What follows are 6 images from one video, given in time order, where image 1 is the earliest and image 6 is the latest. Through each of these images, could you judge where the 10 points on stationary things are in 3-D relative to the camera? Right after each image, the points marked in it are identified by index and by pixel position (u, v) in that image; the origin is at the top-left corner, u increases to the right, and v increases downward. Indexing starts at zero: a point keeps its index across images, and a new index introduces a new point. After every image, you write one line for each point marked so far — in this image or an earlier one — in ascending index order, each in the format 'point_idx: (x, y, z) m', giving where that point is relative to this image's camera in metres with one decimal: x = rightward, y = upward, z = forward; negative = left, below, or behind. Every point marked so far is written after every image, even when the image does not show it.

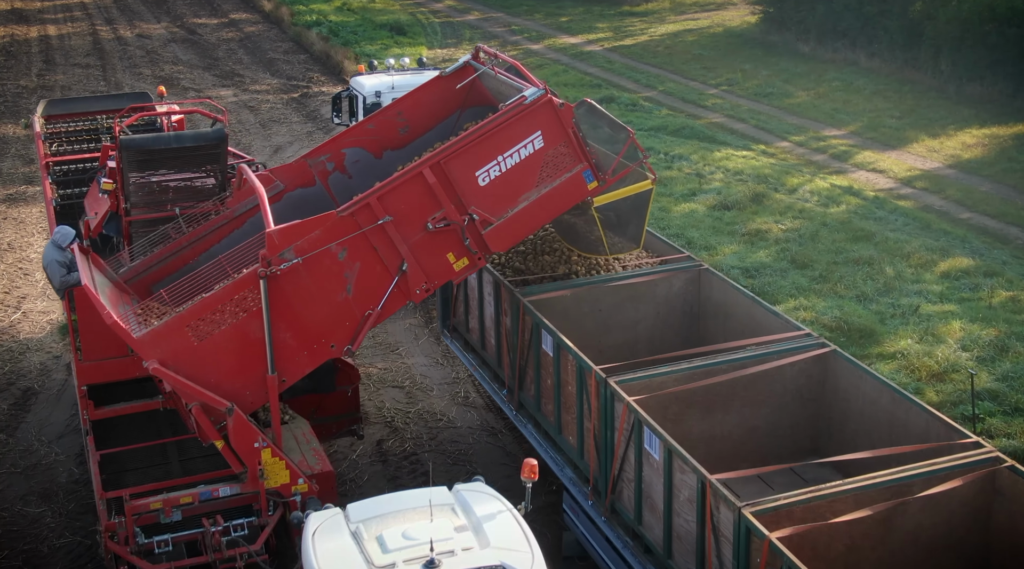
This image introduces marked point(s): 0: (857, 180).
0: (+5.9, +1.8, +18.7) m
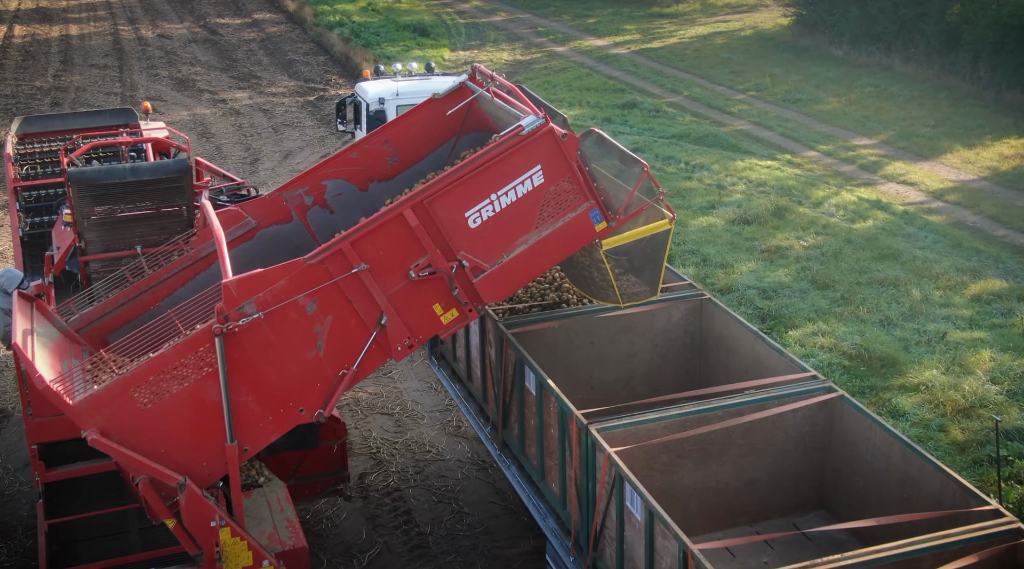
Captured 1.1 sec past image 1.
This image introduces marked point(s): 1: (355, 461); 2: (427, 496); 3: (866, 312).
0: (+6.1, +1.5, +17.8) m
1: (-1.5, -1.7, +10.3) m
2: (-0.8, -1.9, +9.8) m
3: (+4.2, -0.3, +13.1) m
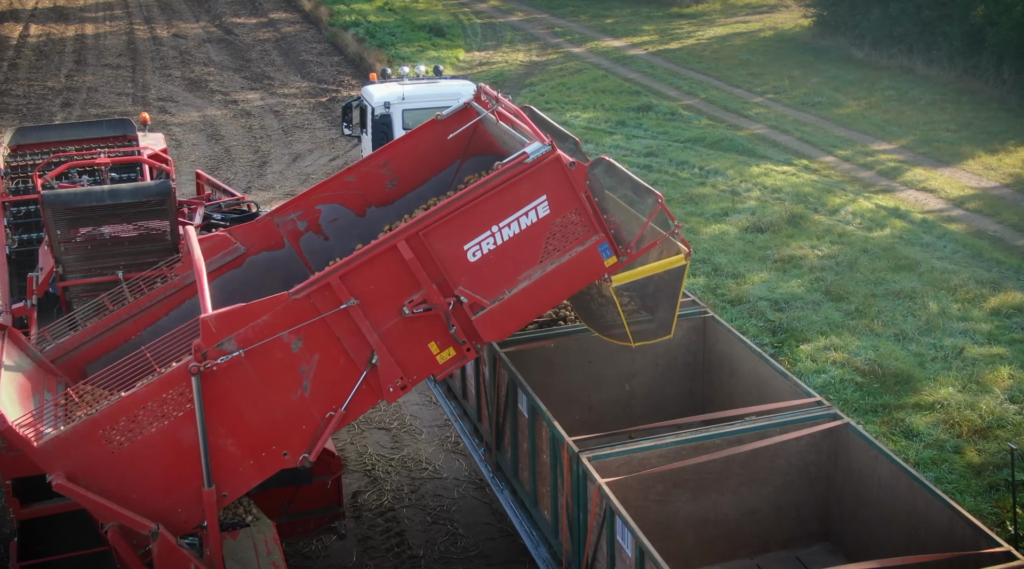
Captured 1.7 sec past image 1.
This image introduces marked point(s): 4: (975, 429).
0: (+6.2, +1.3, +17.4) m
1: (-1.5, -1.8, +10.0) m
2: (-0.8, -2.0, +9.5) m
3: (+4.3, -0.5, +12.7) m
4: (+4.5, -1.4, +10.6) m
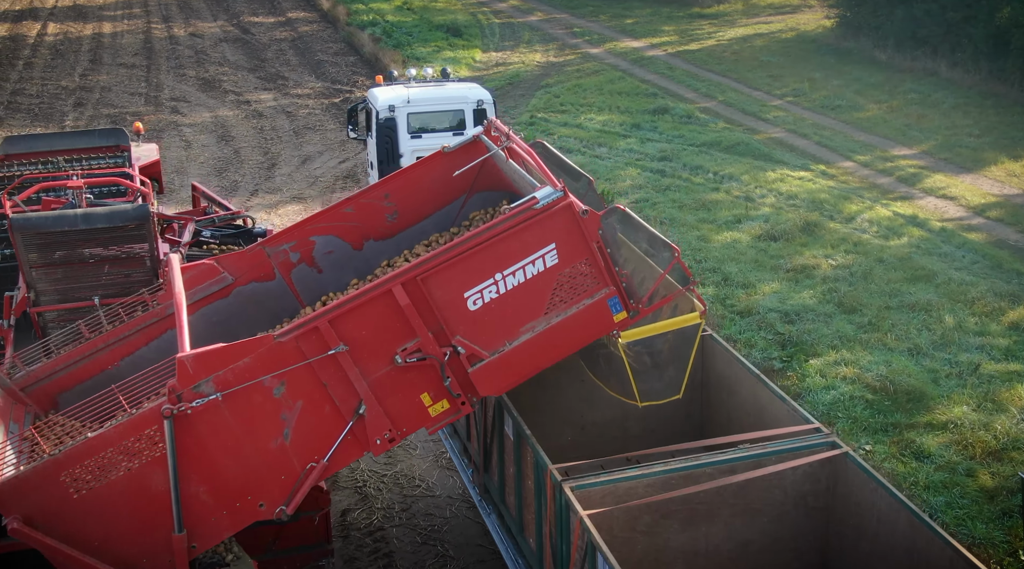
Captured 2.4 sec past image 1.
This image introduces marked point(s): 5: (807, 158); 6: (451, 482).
0: (+6.4, +1.2, +17.0) m
1: (-1.5, -1.9, +9.8) m
2: (-0.9, -2.1, +9.2) m
3: (+4.3, -0.6, +12.3) m
4: (+4.4, -1.5, +10.2) m
5: (+5.3, +2.3, +19.7) m
6: (-0.6, -1.8, +10.0) m
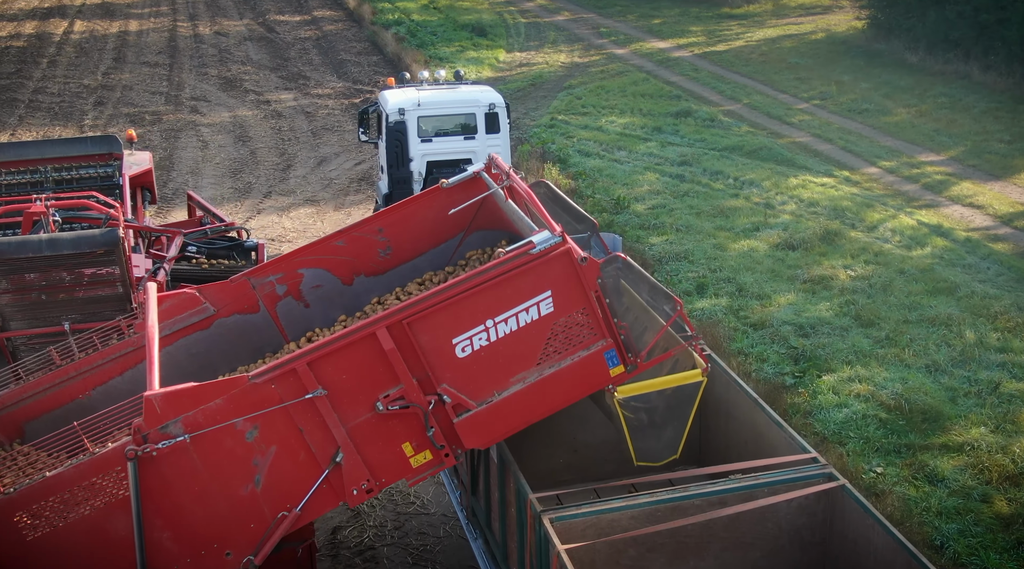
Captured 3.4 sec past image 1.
0: (+6.6, +1.0, +16.5) m
1: (-1.6, -2.0, +9.6) m
2: (-0.9, -2.2, +9.0) m
3: (+4.3, -0.8, +11.9) m
4: (+4.4, -1.7, +9.8) m
5: (+5.6, +2.1, +19.2) m
6: (-0.6, -1.9, +9.7) m
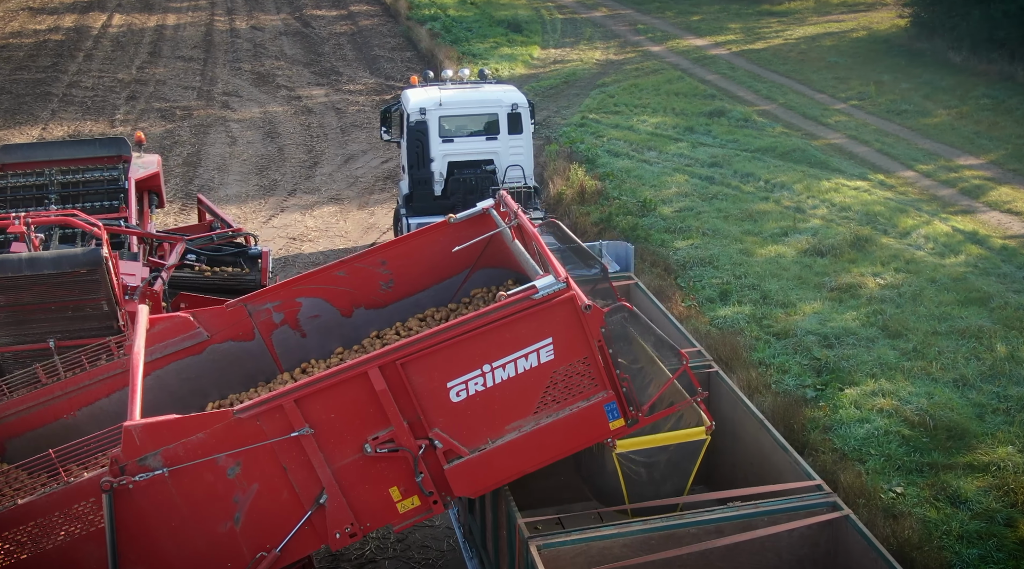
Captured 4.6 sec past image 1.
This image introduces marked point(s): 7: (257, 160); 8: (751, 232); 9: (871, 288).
0: (+6.9, +0.9, +16.0) m
1: (-1.5, -2.0, +9.4) m
2: (-0.9, -2.3, +8.8) m
3: (+4.5, -0.9, +11.5) m
4: (+4.5, -1.8, +9.4) m
5: (+6.1, +2.0, +18.8) m
6: (-0.5, -2.0, +9.5) m
7: (-4.6, +2.2, +19.6) m
8: (+3.4, +0.8, +15.5) m
9: (+4.4, -0.1, +13.5) m
